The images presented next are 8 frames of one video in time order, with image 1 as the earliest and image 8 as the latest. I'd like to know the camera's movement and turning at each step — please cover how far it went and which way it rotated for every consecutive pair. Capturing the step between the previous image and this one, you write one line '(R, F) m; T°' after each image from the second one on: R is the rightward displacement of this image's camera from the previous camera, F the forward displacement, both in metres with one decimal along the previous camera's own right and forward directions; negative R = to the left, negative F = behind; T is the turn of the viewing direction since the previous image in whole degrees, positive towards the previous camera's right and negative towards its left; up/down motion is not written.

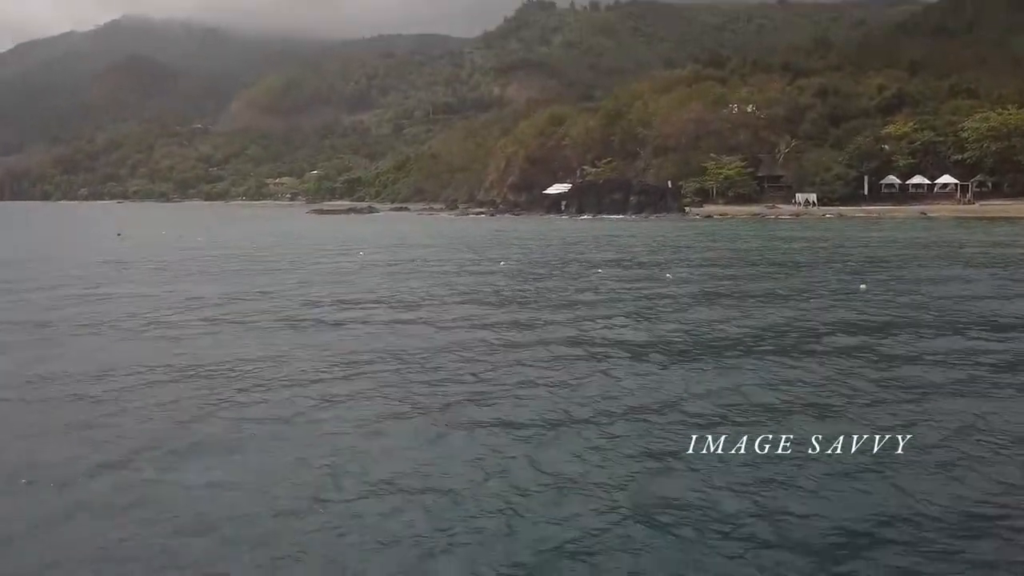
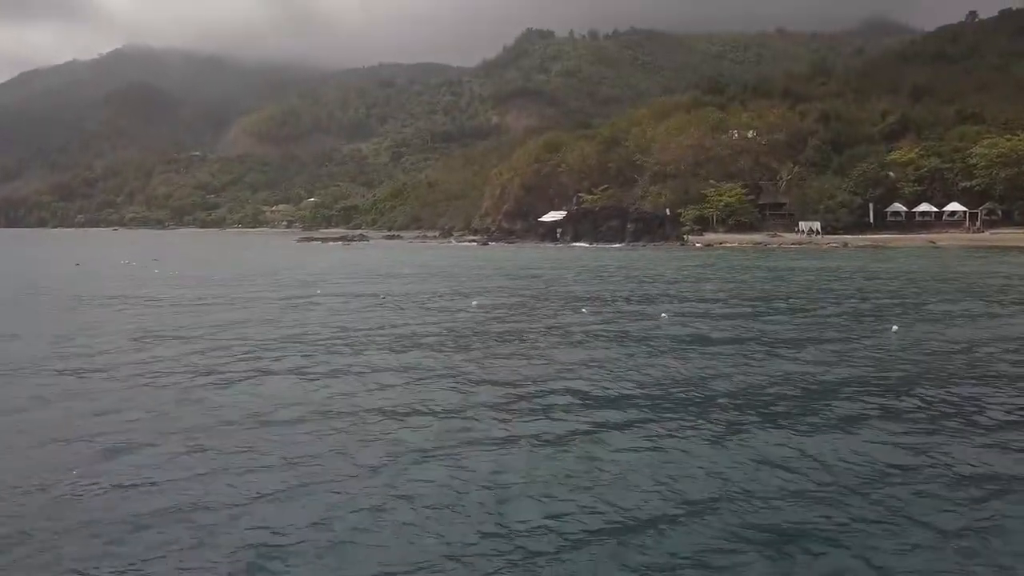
(+0.7, +3.0) m; 0°
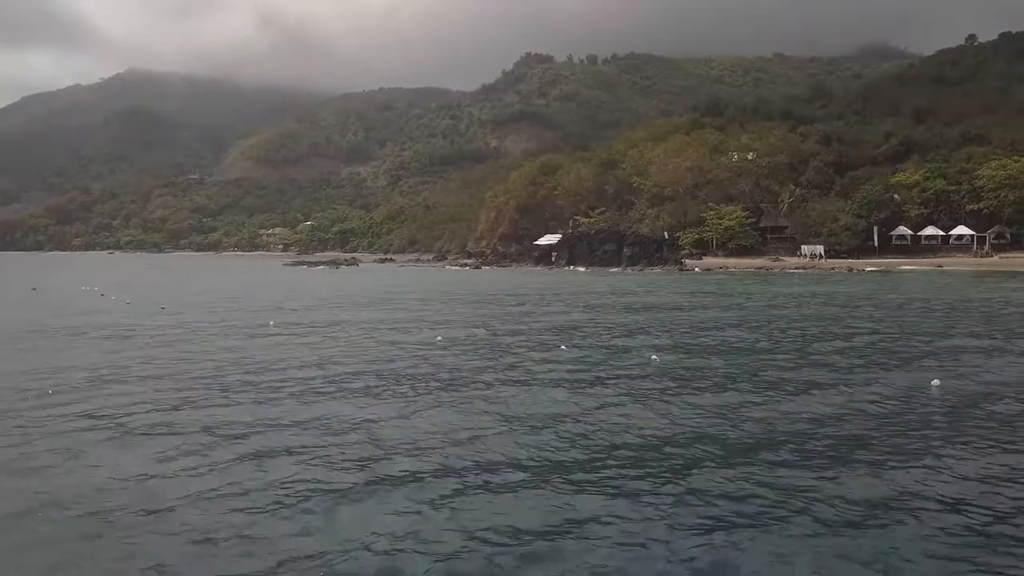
(+0.7, +2.6) m; 0°
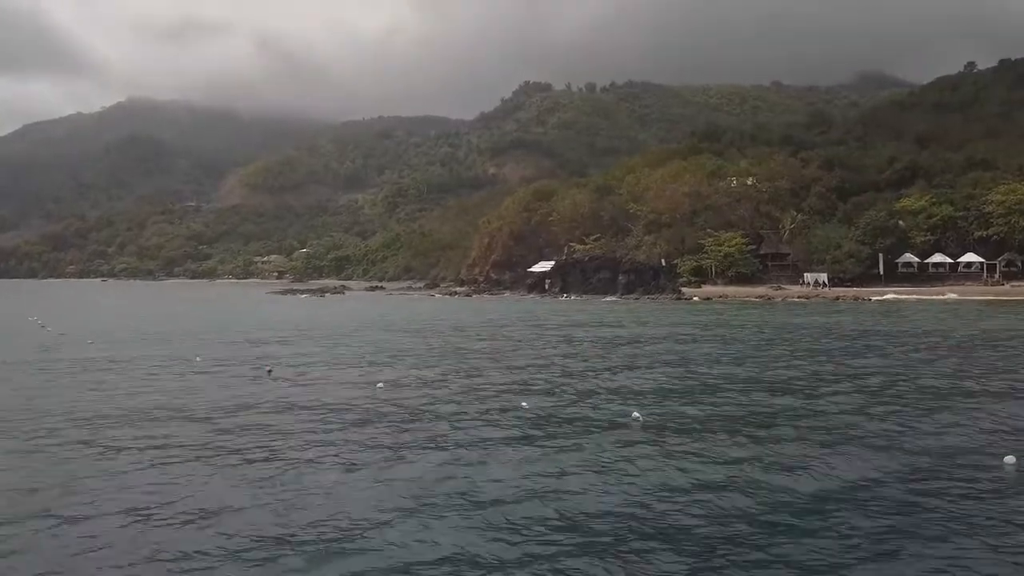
(+0.9, +3.1) m; 0°
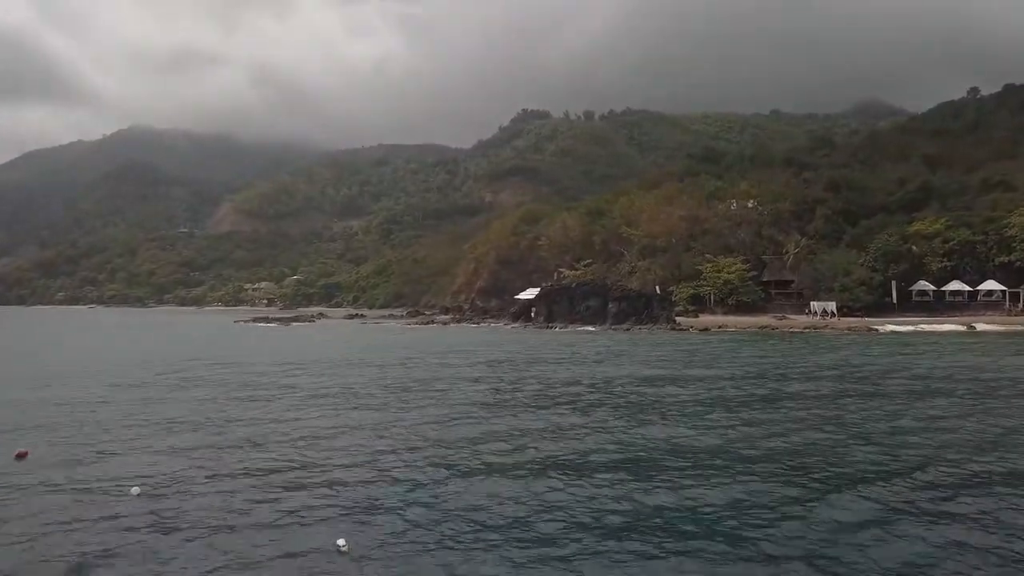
(+1.6, +5.7) m; 0°
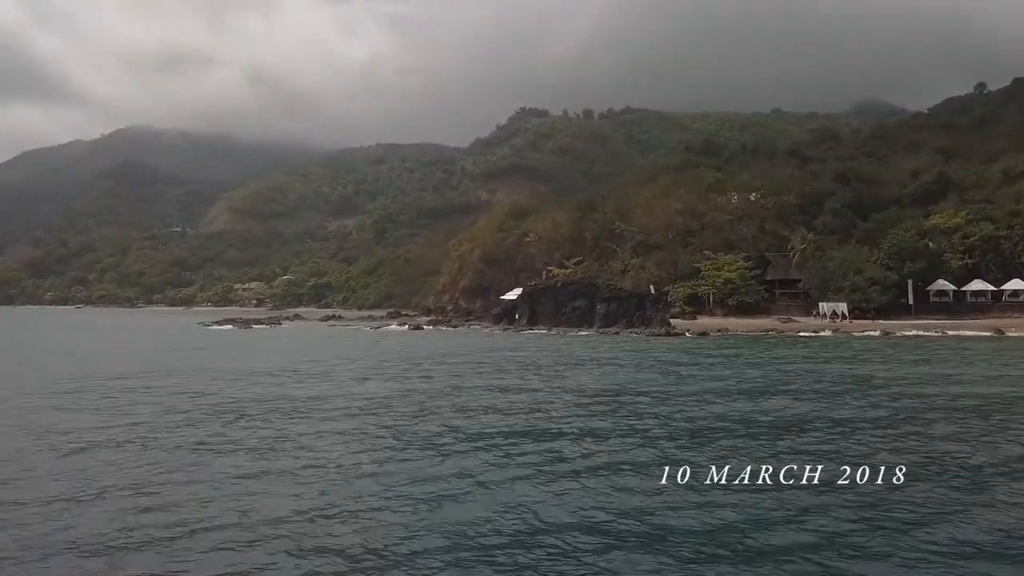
(+1.6, +5.7) m; 0°
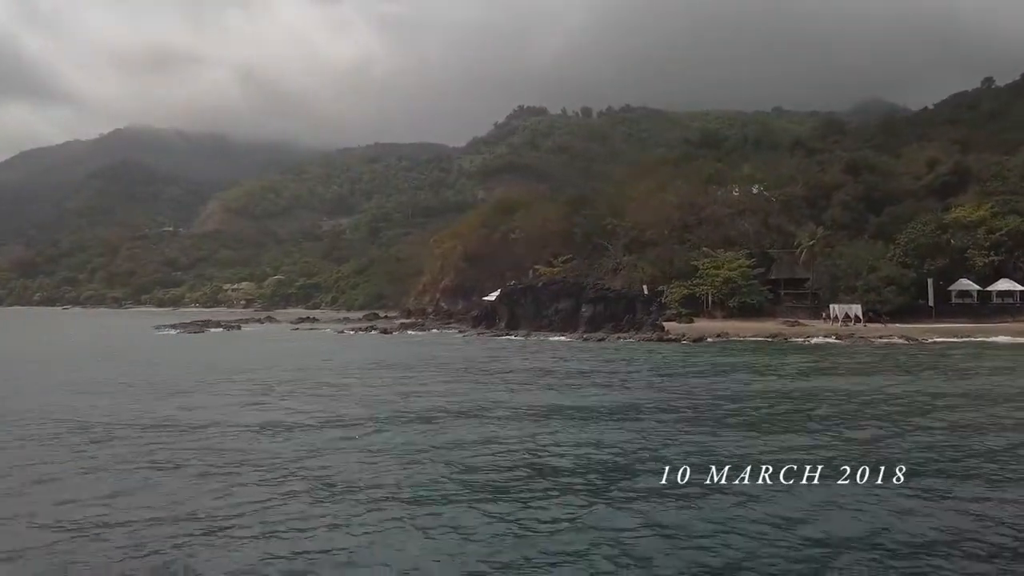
(+1.7, +5.8) m; 0°
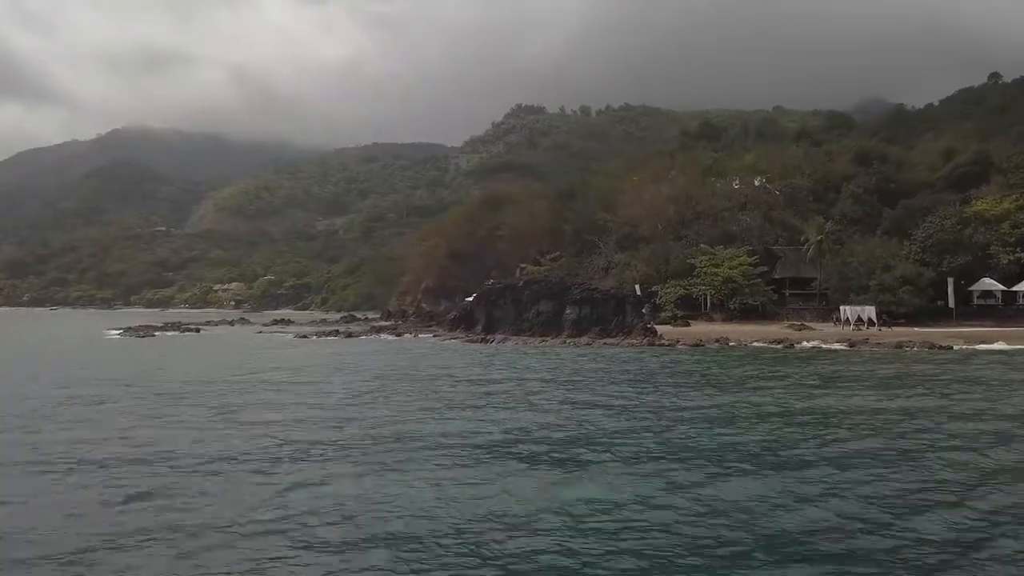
(+1.4, +4.9) m; 0°
